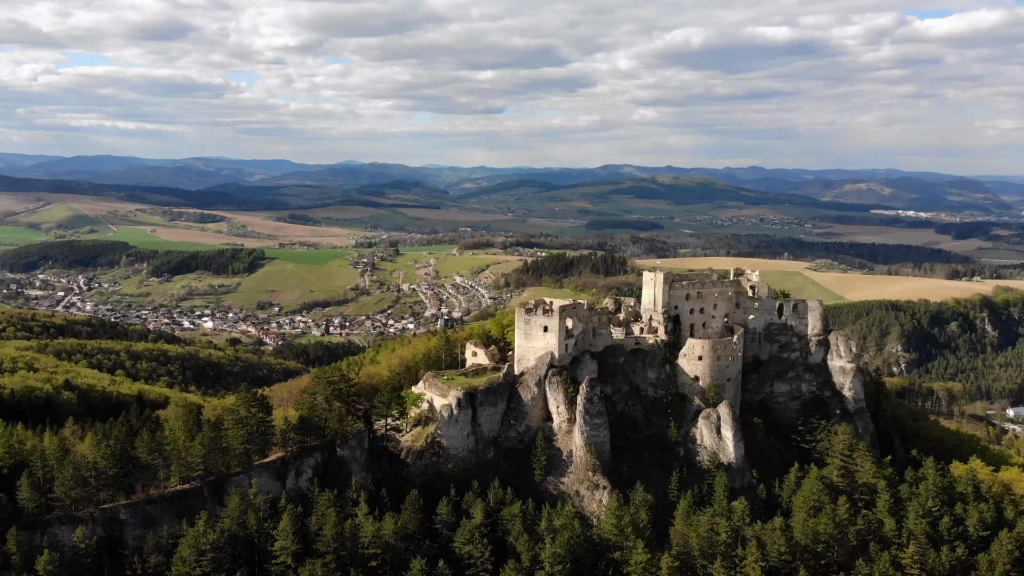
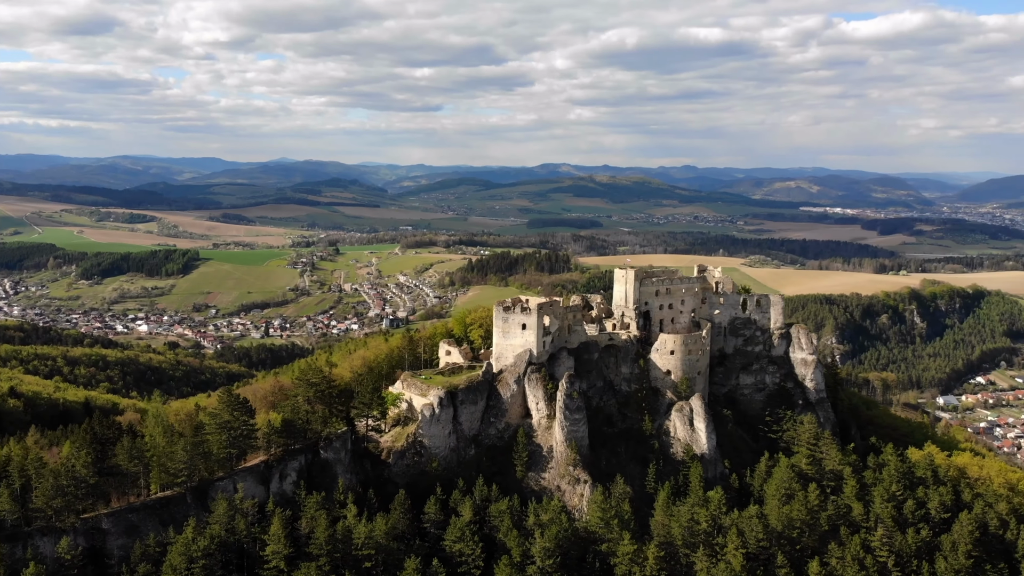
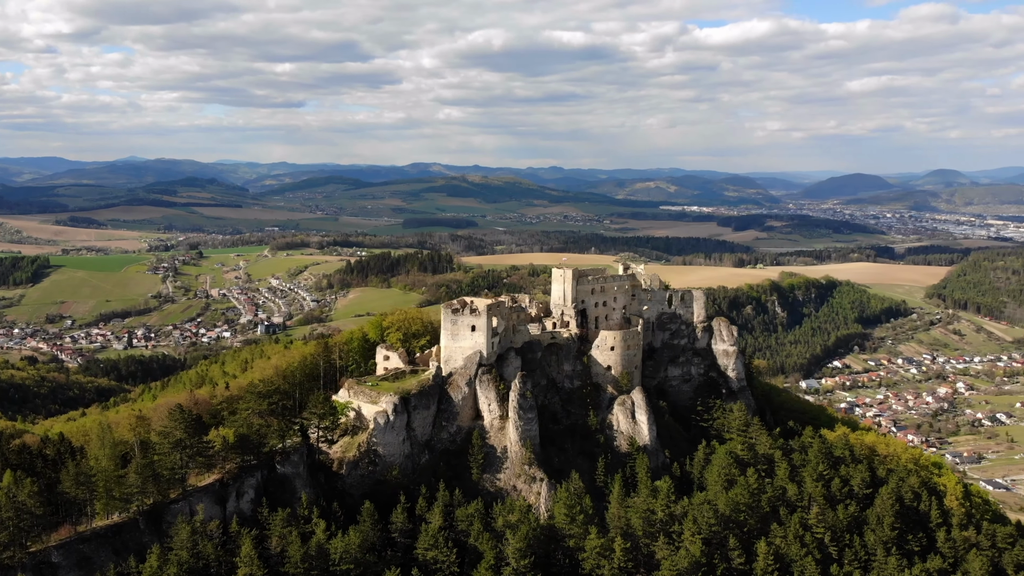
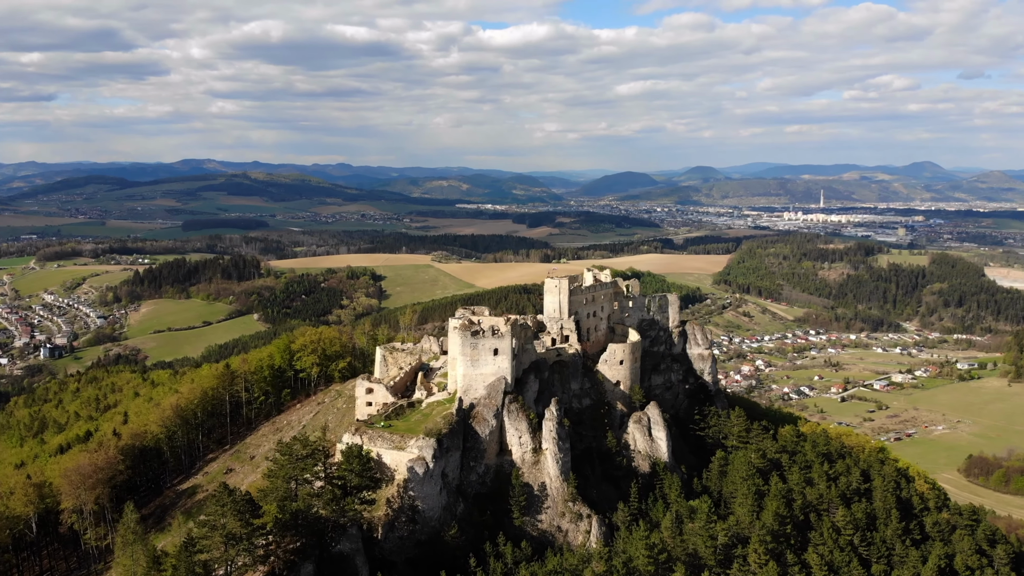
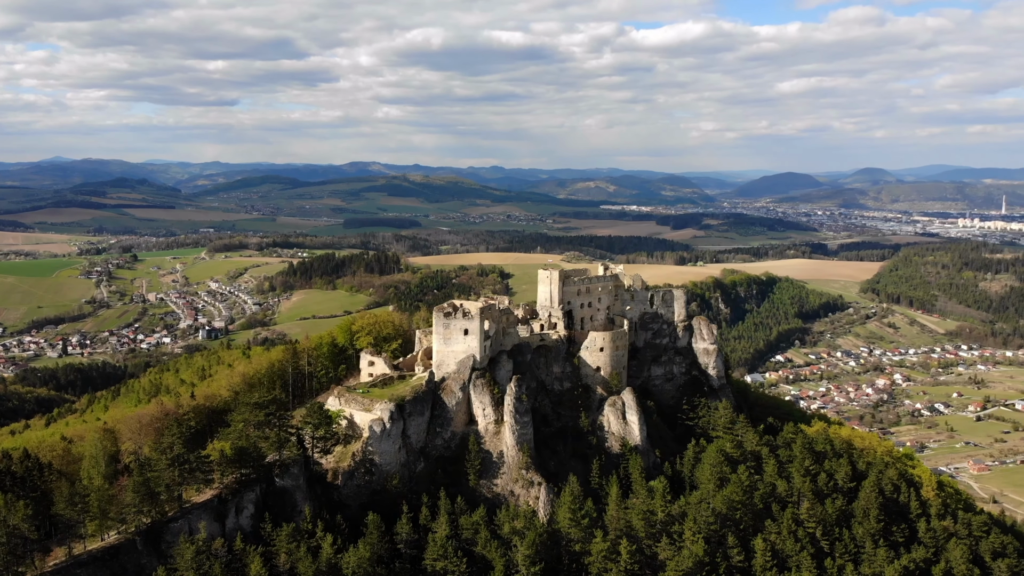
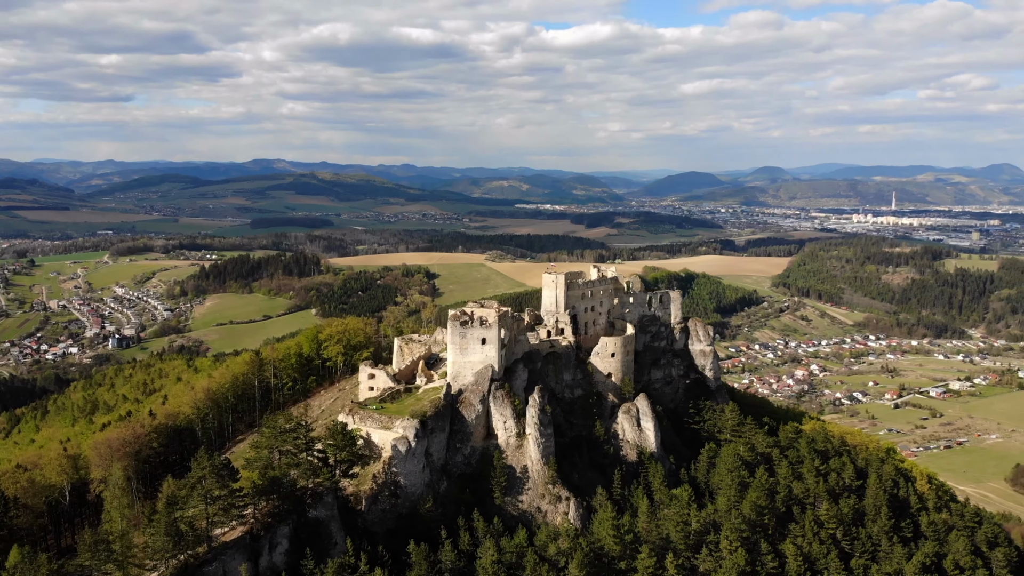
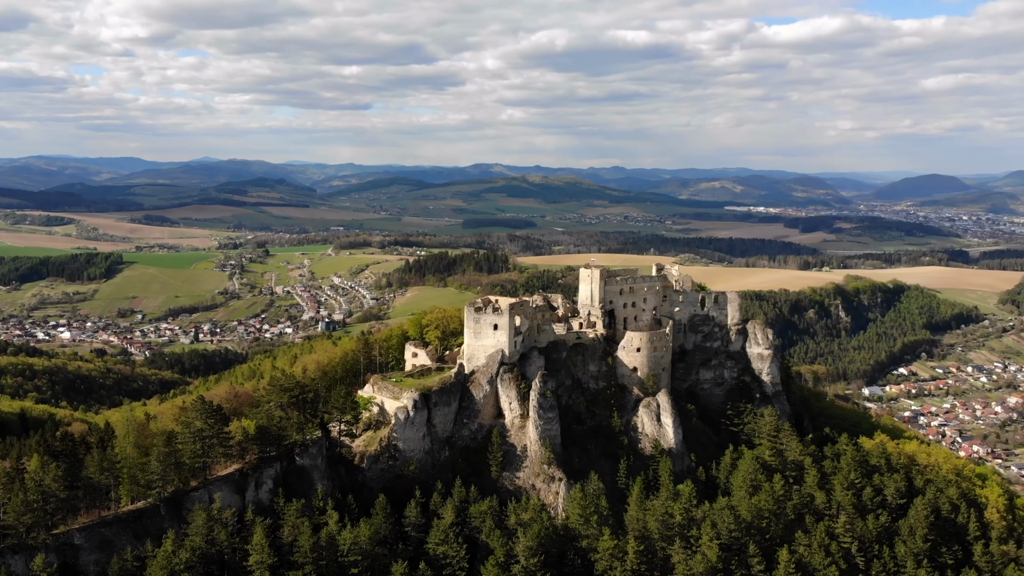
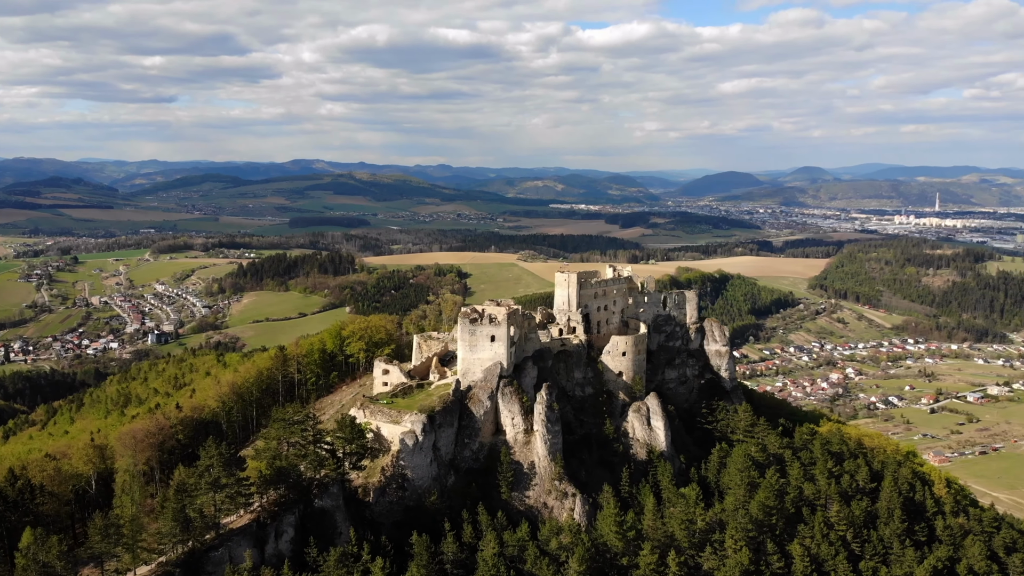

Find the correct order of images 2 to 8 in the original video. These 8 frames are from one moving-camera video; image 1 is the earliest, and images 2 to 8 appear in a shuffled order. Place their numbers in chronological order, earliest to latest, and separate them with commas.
2, 7, 3, 5, 8, 6, 4
